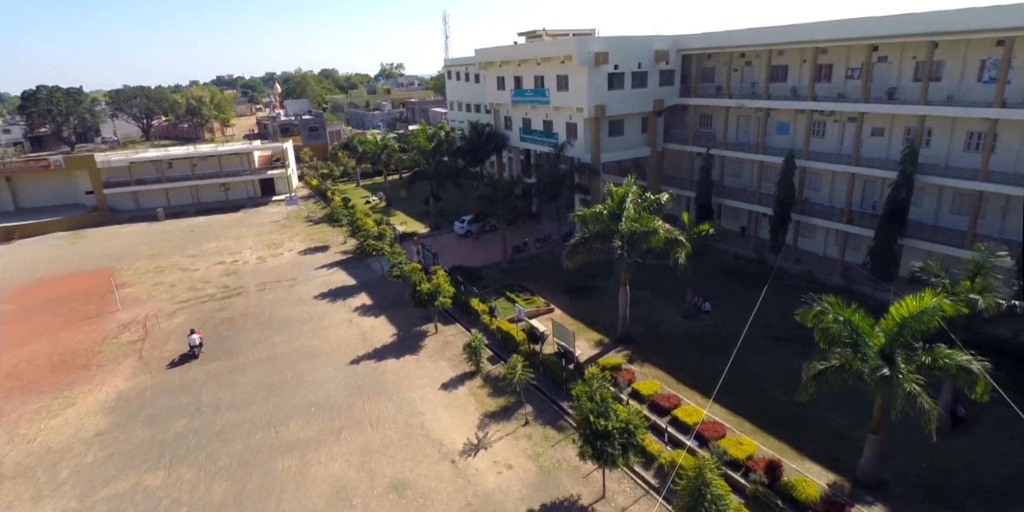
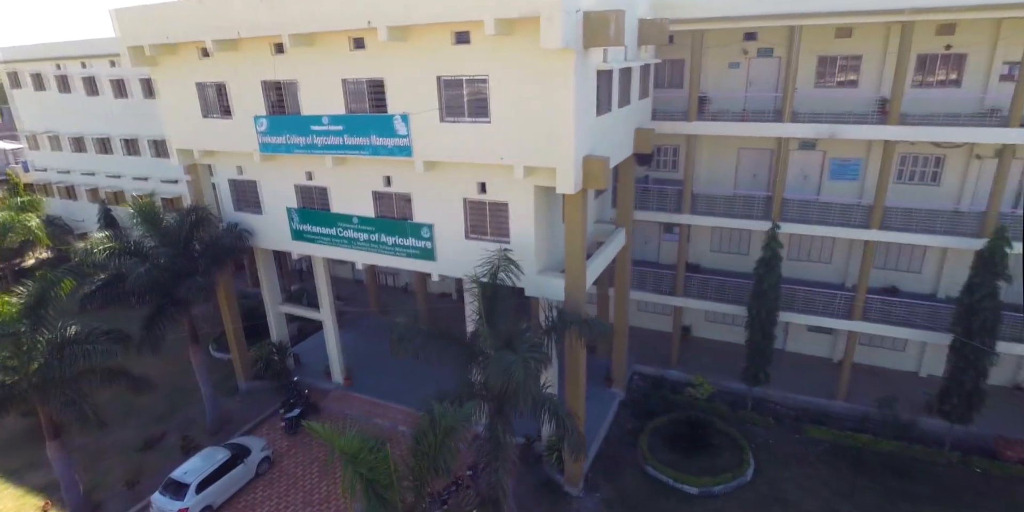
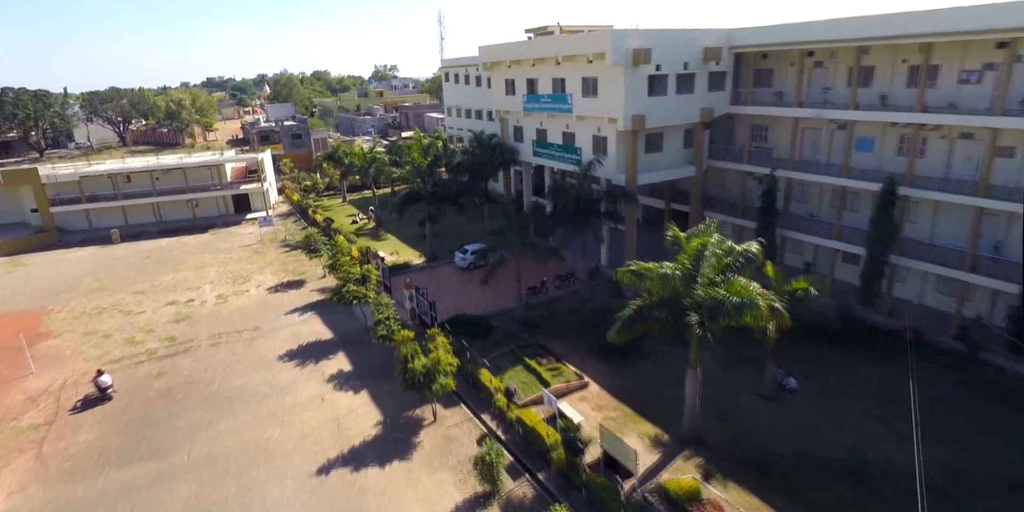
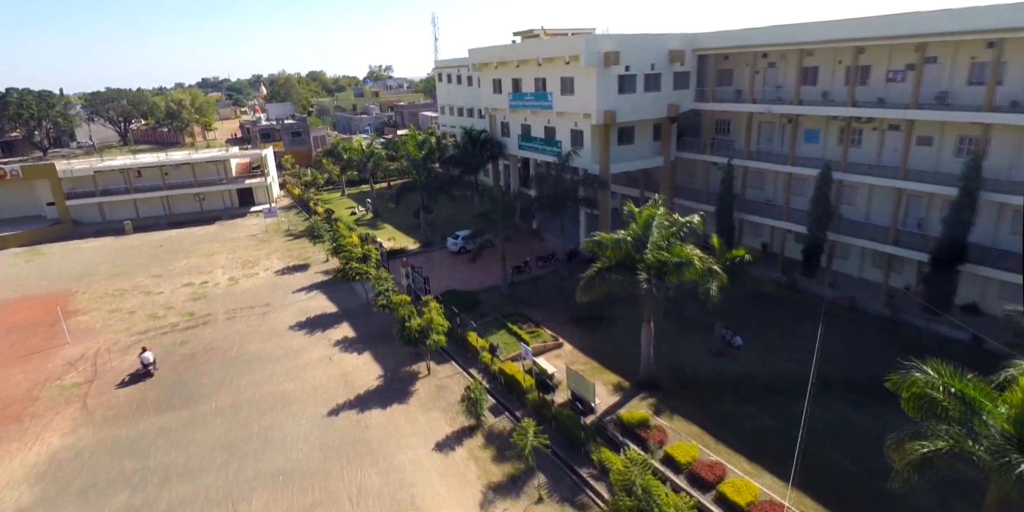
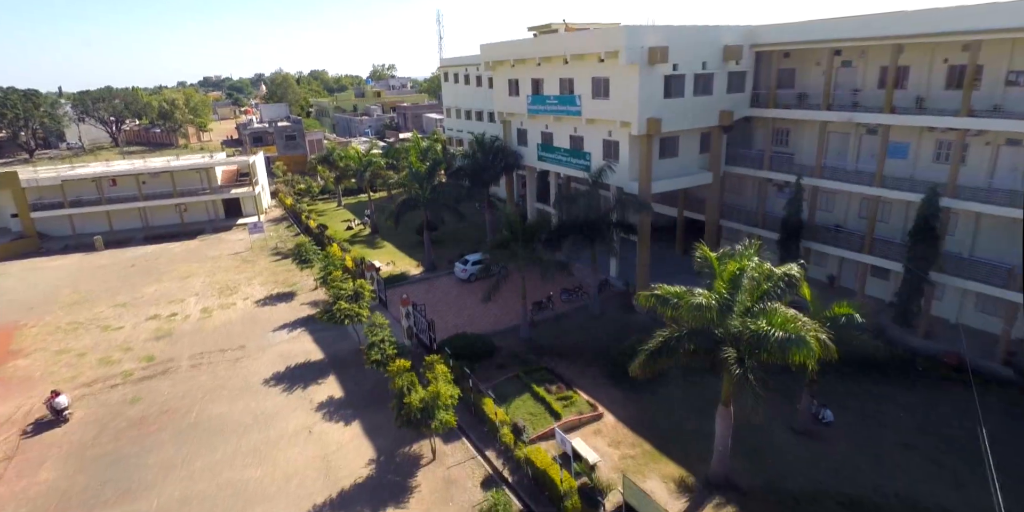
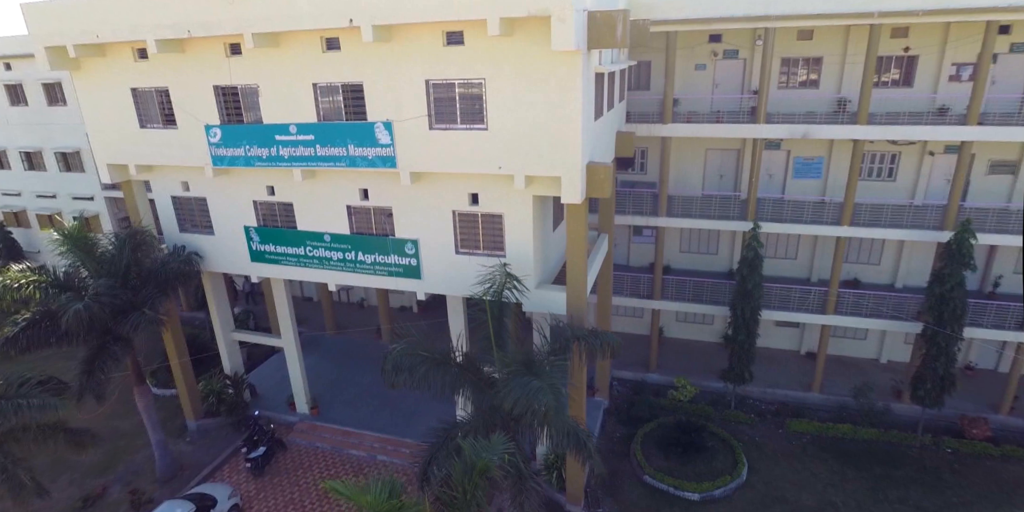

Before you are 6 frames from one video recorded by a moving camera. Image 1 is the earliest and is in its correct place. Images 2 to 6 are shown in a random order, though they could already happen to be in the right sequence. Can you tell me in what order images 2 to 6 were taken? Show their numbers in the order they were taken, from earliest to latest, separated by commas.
4, 3, 5, 2, 6
